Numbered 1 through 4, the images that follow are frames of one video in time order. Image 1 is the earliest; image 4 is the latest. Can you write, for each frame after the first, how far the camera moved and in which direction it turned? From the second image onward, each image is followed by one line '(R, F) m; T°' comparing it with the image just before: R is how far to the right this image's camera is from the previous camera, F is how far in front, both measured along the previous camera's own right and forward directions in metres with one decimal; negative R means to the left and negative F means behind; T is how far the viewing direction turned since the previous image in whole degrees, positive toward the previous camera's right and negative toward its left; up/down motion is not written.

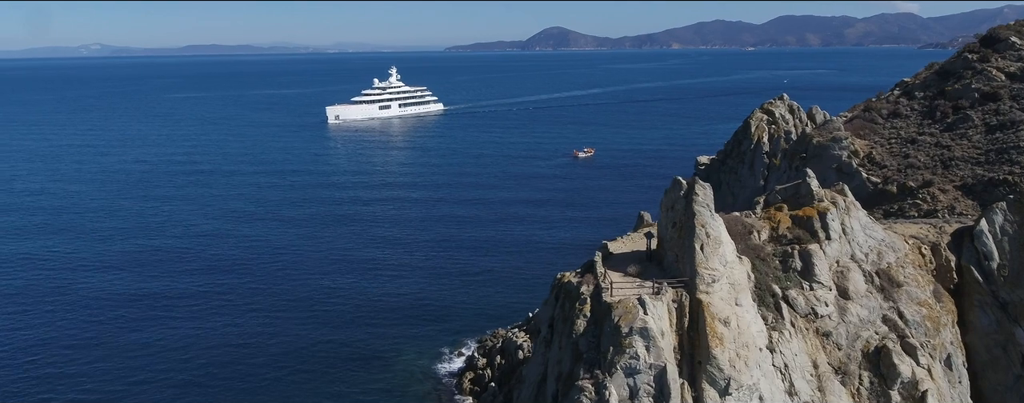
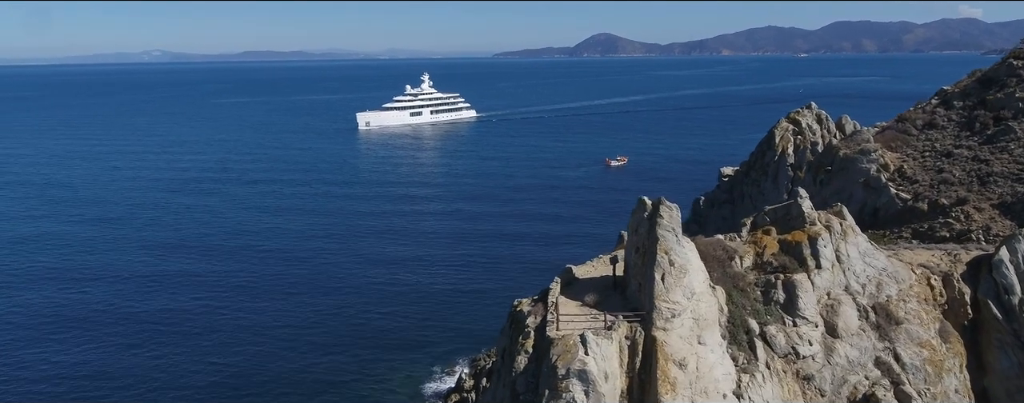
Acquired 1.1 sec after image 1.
(+2.4, +2.1) m; -4°
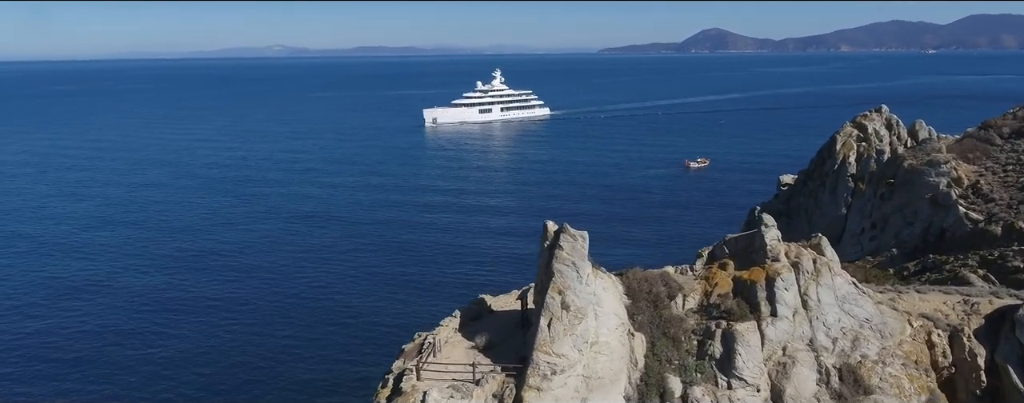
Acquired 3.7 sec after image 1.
(+4.4, +3.4) m; -8°
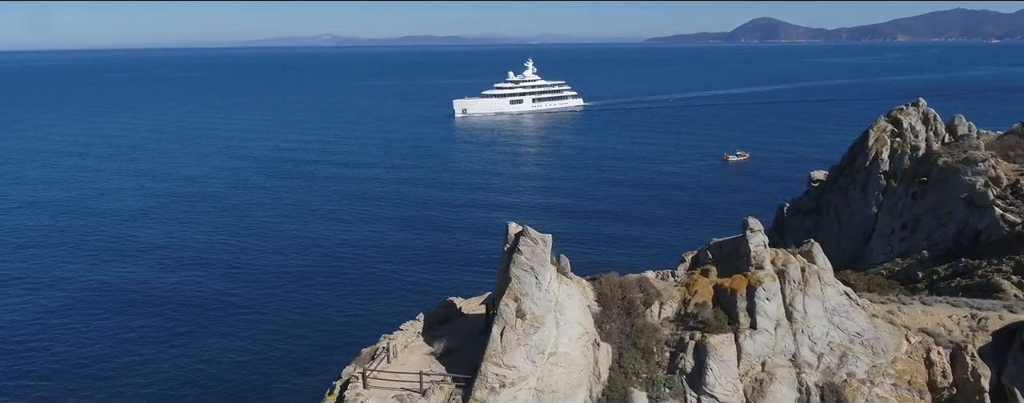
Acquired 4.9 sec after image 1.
(+1.5, +1.0) m; -3°
